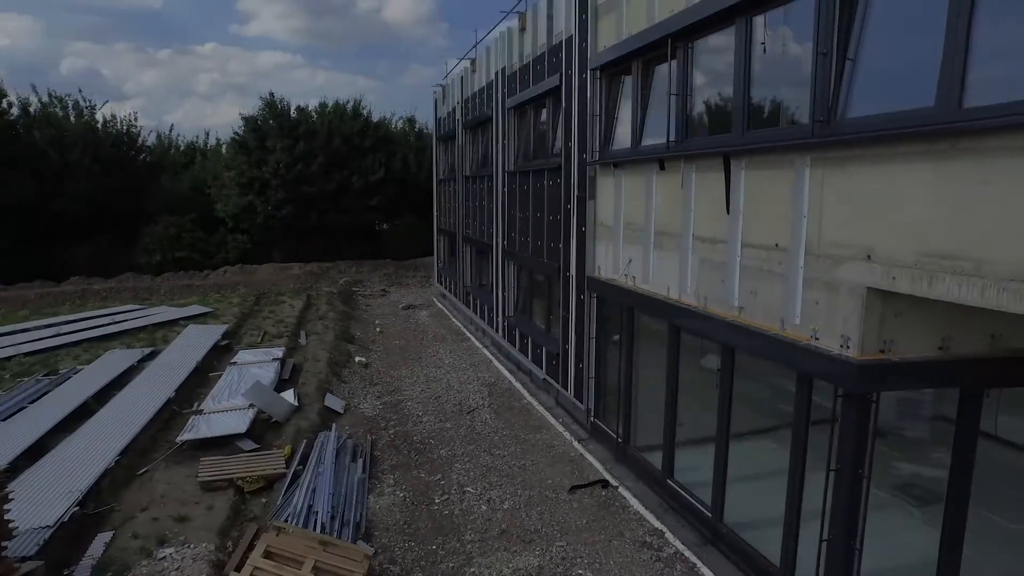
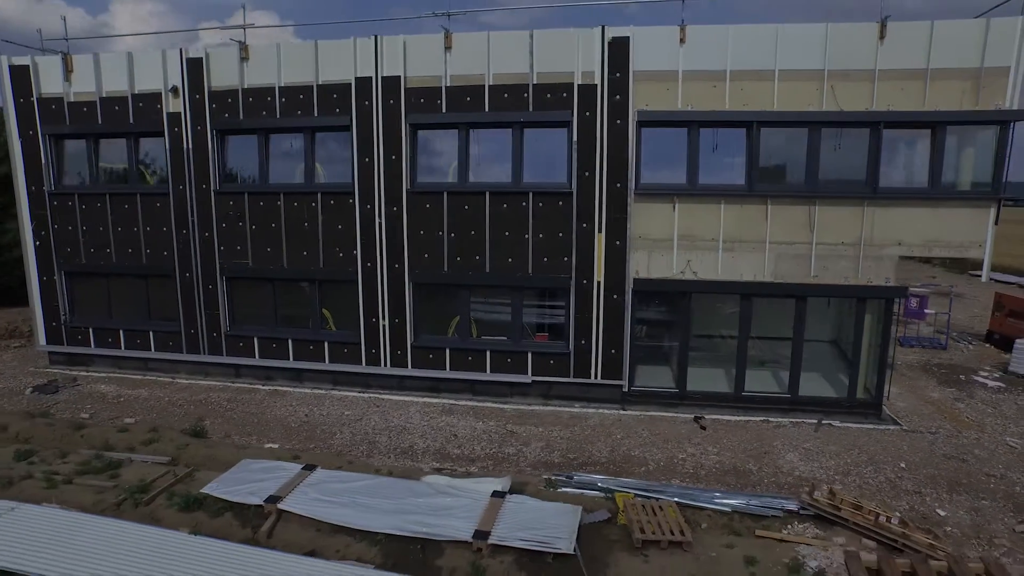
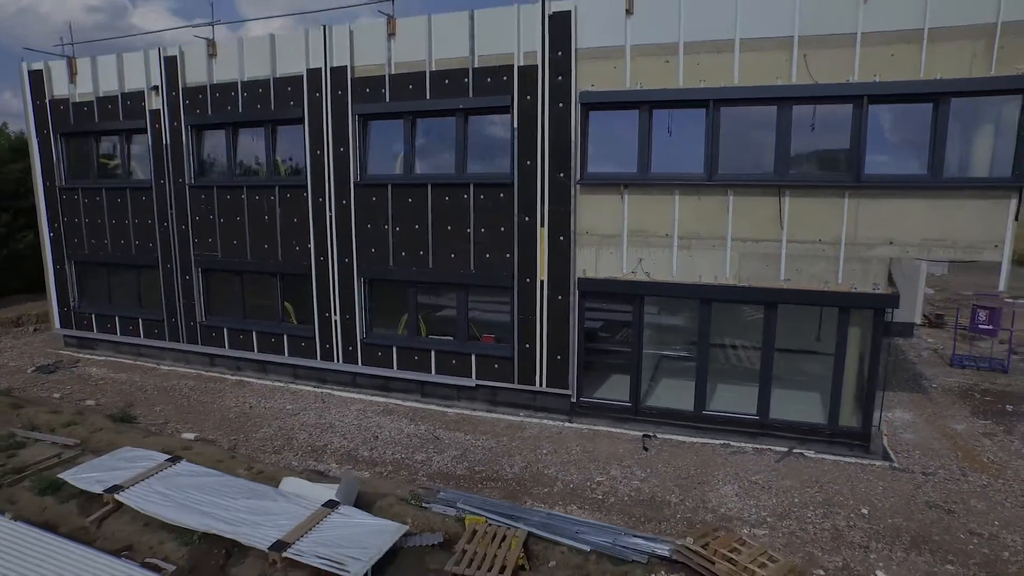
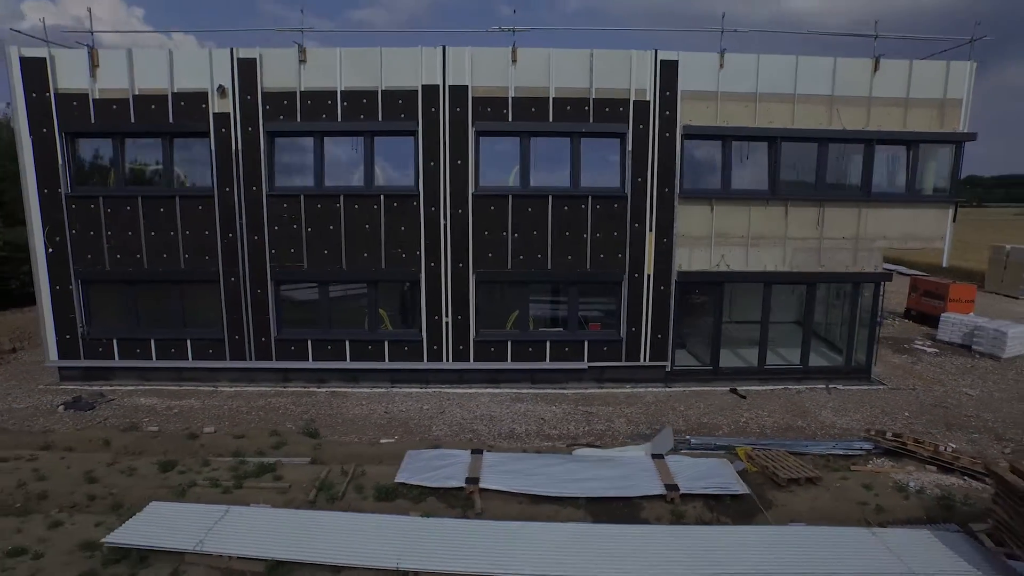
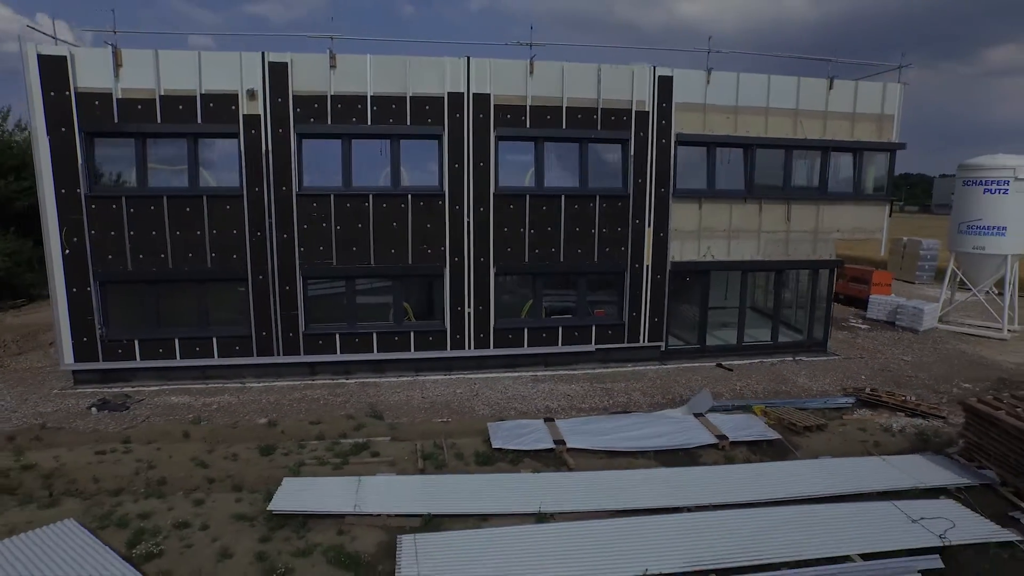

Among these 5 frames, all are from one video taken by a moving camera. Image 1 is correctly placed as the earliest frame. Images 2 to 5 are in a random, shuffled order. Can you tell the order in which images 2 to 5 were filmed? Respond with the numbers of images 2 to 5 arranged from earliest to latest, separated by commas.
3, 2, 4, 5
